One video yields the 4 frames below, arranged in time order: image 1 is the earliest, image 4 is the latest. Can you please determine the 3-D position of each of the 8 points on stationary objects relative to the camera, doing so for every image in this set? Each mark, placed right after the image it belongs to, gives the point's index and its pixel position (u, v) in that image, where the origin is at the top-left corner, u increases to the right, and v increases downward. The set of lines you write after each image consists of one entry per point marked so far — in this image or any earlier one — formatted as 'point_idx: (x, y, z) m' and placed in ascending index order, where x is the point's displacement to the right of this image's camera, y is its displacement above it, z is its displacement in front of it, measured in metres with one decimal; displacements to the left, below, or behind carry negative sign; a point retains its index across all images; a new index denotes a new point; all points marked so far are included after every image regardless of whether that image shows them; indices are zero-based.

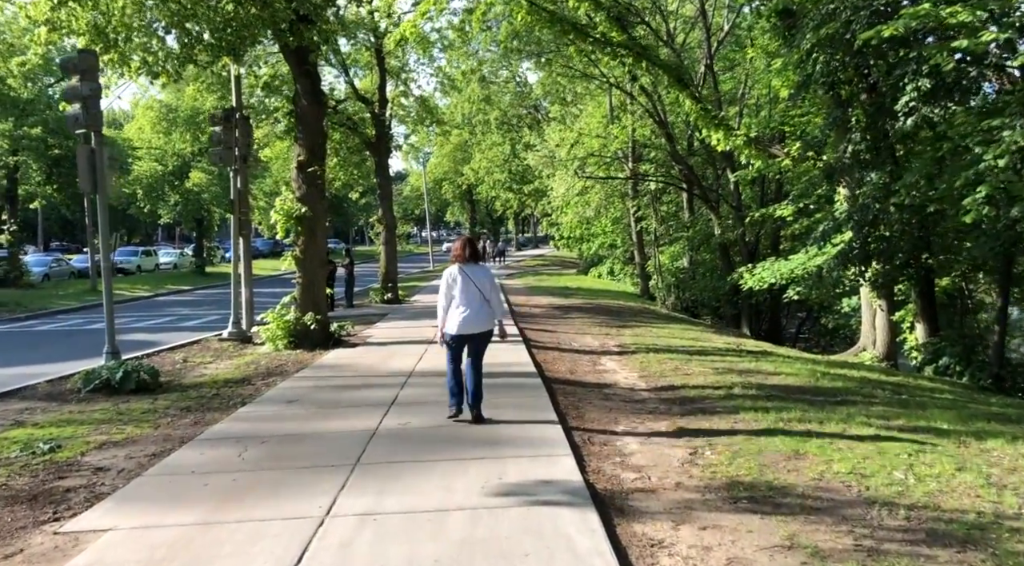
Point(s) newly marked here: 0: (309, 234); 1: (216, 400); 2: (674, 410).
0: (-3.3, +0.8, +16.2) m
1: (-3.2, -1.3, +10.6) m
2: (+1.5, -1.2, +9.1) m
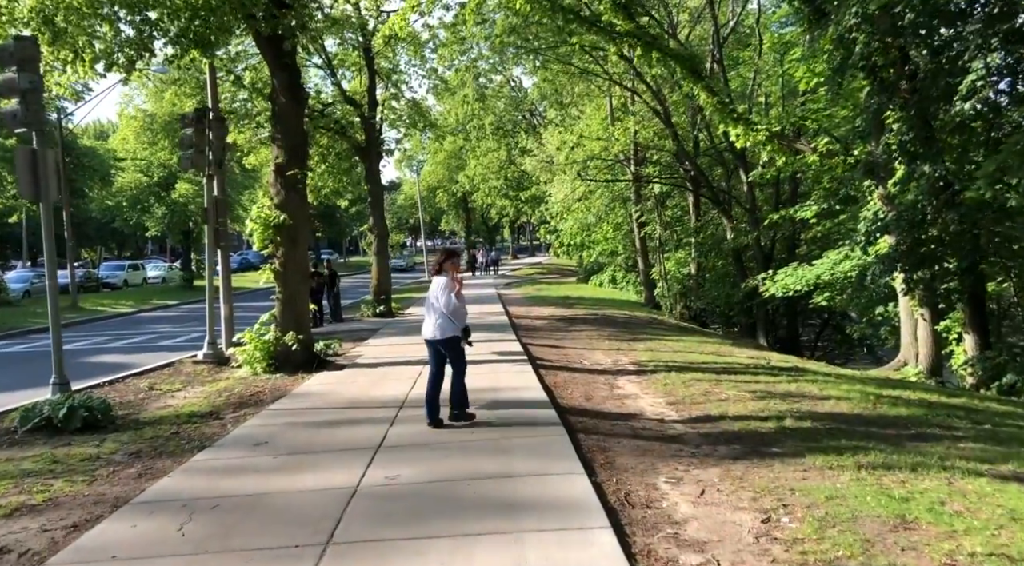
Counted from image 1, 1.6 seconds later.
0: (-3.3, +0.6, +14.6) m
1: (-3.1, -1.4, +9.0) m
2: (+1.6, -1.3, +7.5) m
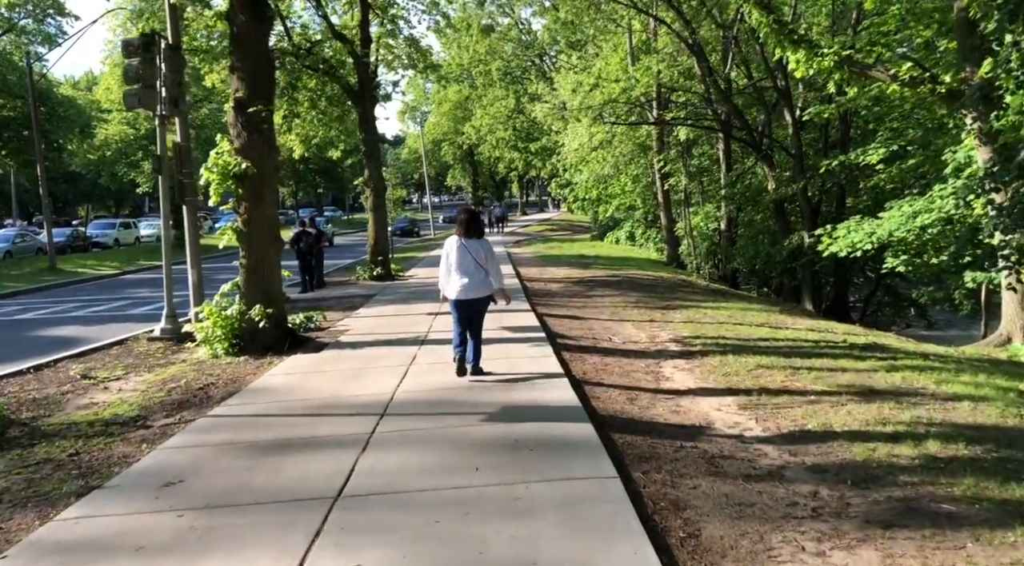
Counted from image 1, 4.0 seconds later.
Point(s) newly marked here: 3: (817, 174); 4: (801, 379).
0: (-3.1, +1.0, +11.9) m
1: (-2.9, -1.2, +6.4) m
2: (+1.7, -1.1, +4.9) m
3: (+5.8, +2.1, +19.1) m
4: (+2.5, -0.8, +8.7) m
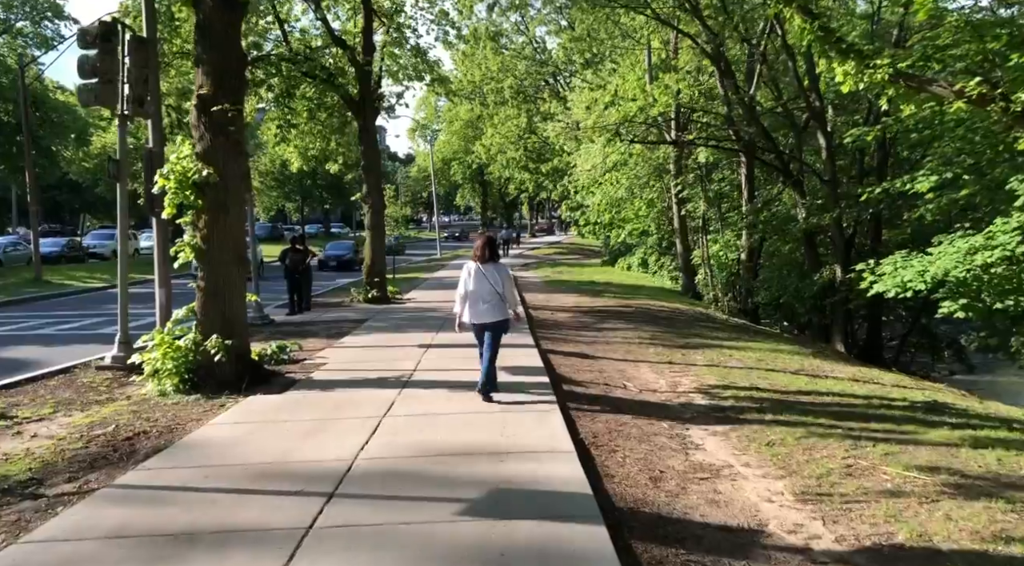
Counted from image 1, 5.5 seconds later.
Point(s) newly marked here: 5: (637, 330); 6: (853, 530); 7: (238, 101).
0: (-3.1, +0.7, +10.2) m
1: (-3.0, -1.4, +4.7) m
2: (+1.6, -1.4, +3.1) m
3: (+5.9, +1.4, +17.3) m
4: (+2.5, -1.2, +7.0) m
5: (+2.0, -0.8, +16.1) m
6: (+1.8, -1.3, +5.1) m
7: (-2.8, +1.9, +10.3) m
